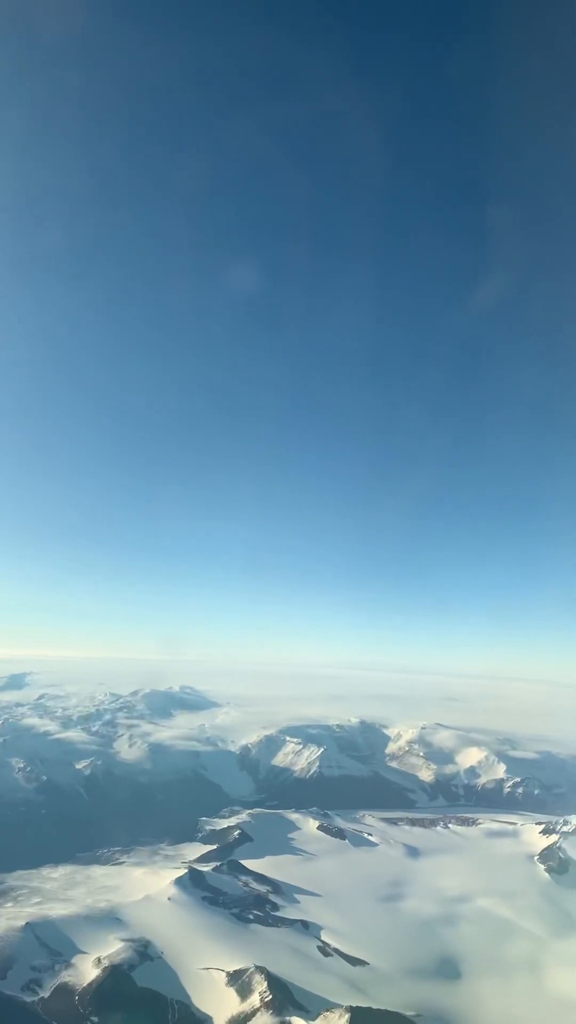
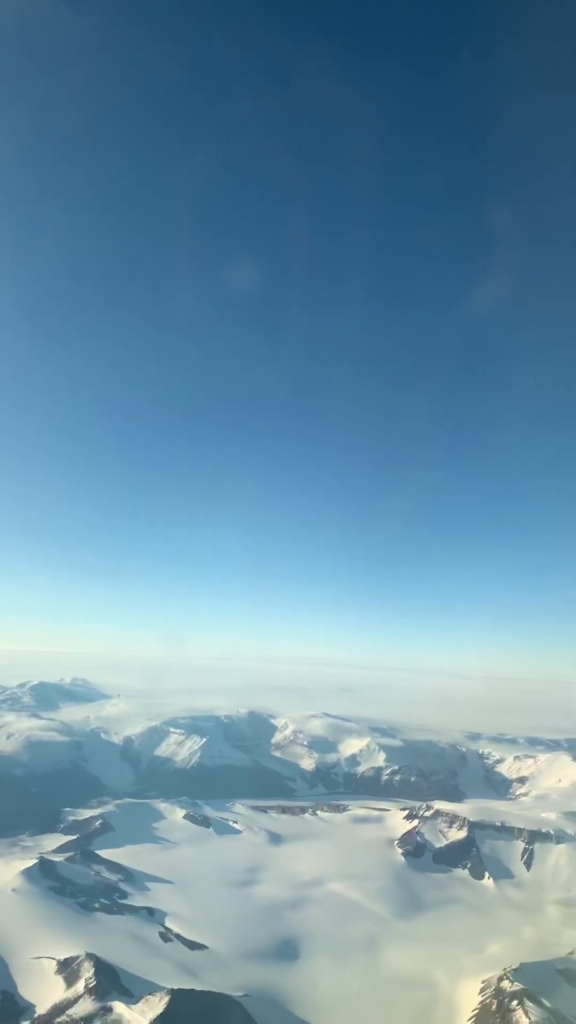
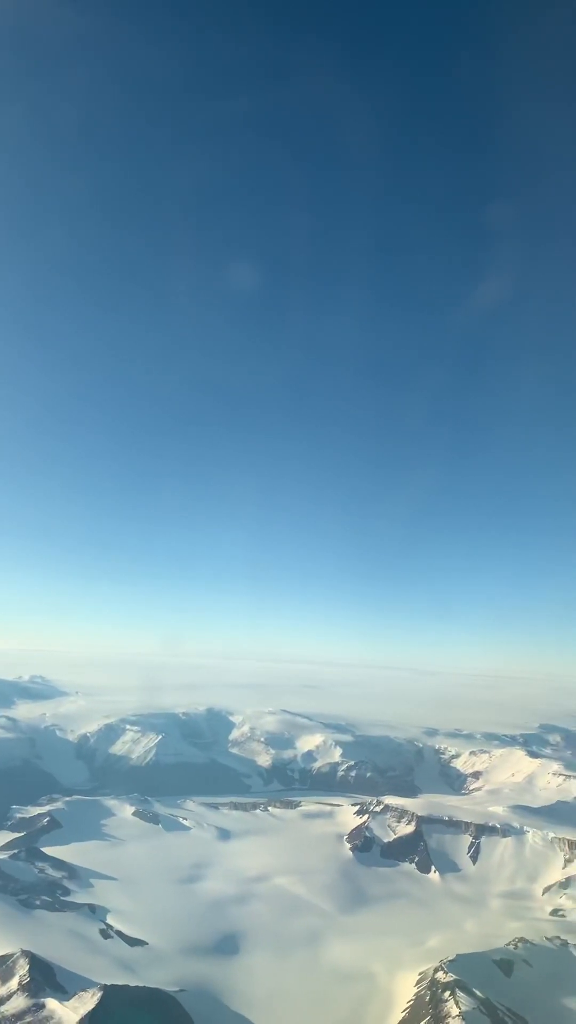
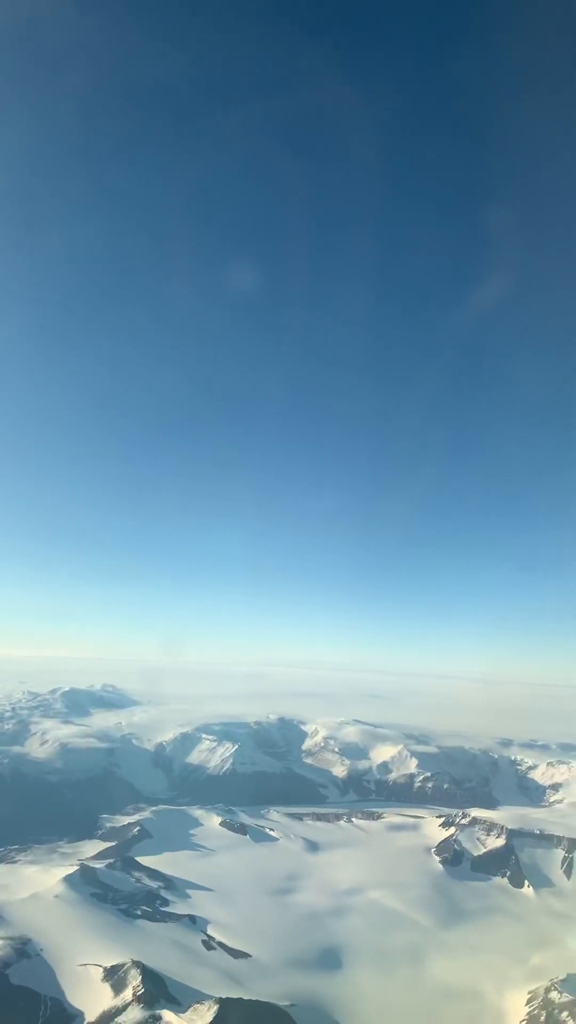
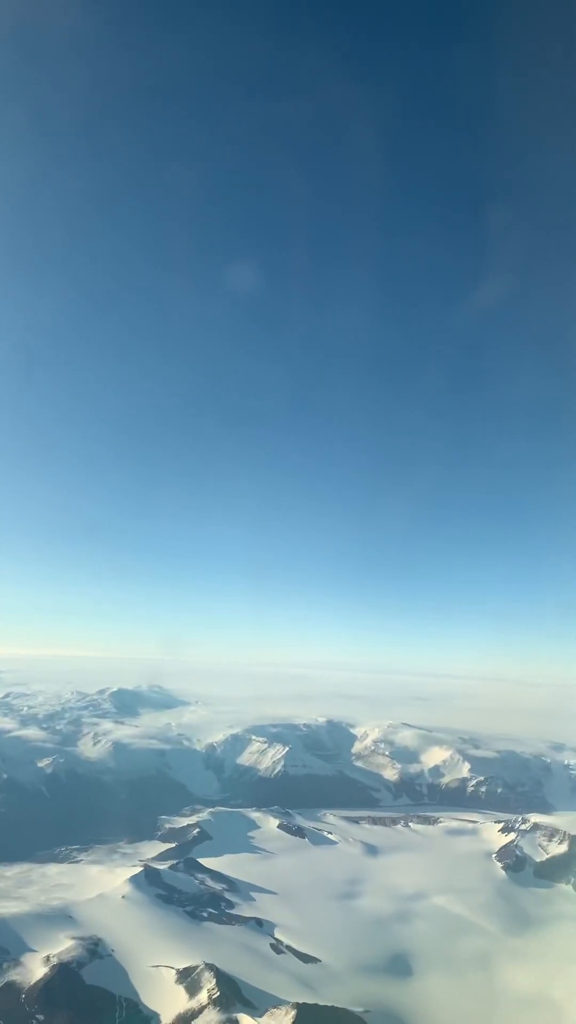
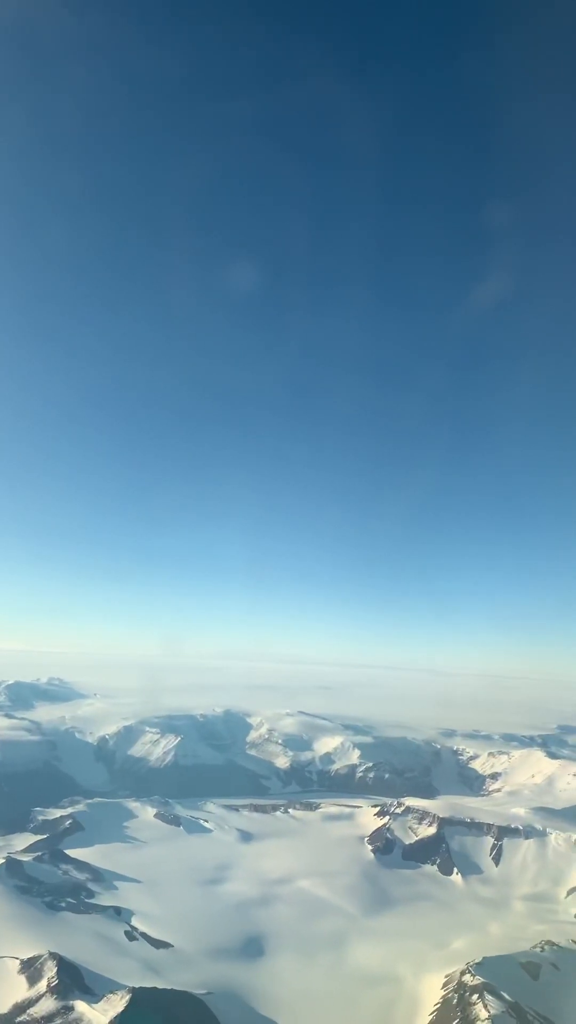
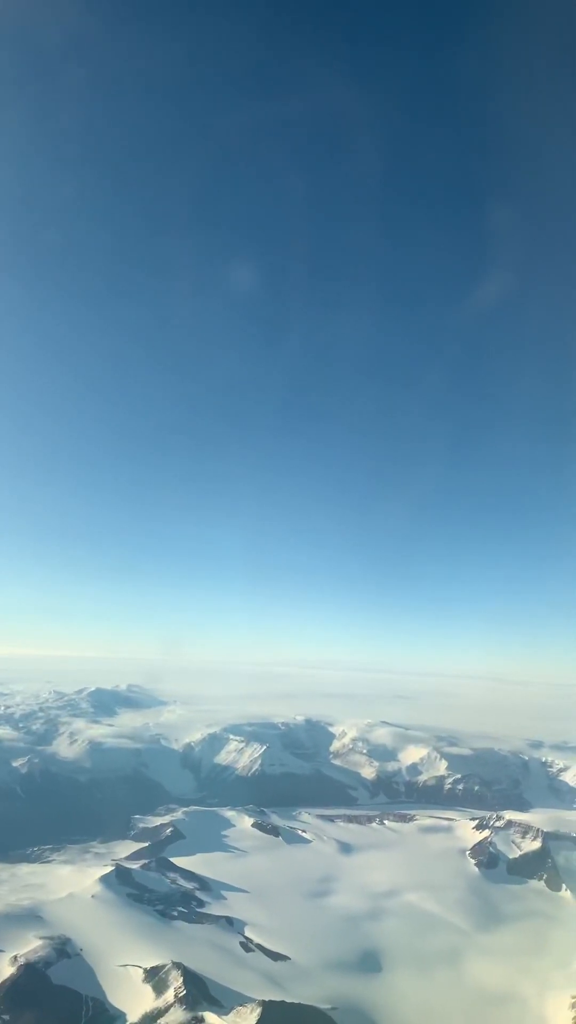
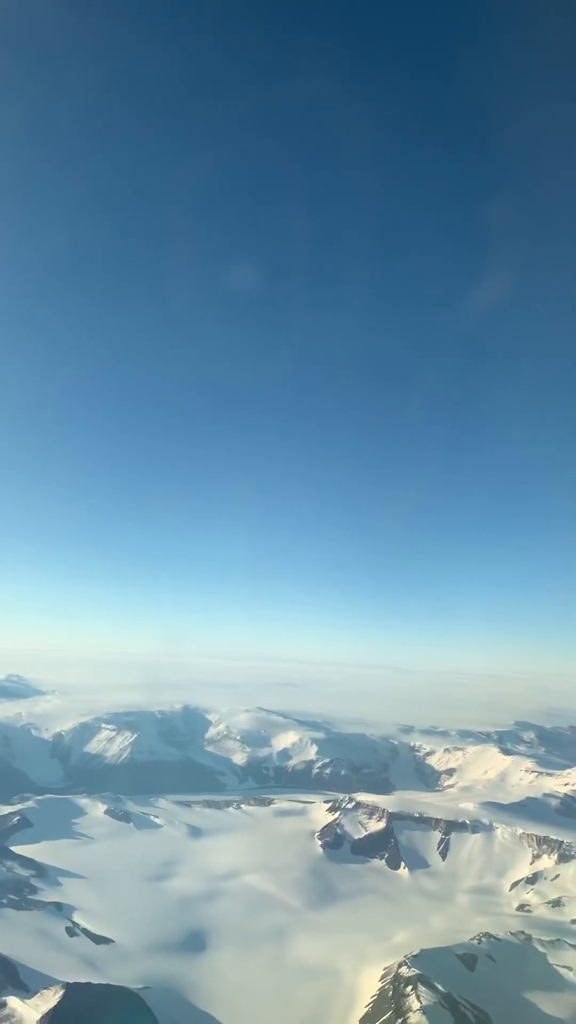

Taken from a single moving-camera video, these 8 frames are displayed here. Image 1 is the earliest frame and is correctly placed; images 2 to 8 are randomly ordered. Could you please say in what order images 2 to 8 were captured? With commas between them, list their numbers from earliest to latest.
5, 7, 4, 2, 6, 3, 8
